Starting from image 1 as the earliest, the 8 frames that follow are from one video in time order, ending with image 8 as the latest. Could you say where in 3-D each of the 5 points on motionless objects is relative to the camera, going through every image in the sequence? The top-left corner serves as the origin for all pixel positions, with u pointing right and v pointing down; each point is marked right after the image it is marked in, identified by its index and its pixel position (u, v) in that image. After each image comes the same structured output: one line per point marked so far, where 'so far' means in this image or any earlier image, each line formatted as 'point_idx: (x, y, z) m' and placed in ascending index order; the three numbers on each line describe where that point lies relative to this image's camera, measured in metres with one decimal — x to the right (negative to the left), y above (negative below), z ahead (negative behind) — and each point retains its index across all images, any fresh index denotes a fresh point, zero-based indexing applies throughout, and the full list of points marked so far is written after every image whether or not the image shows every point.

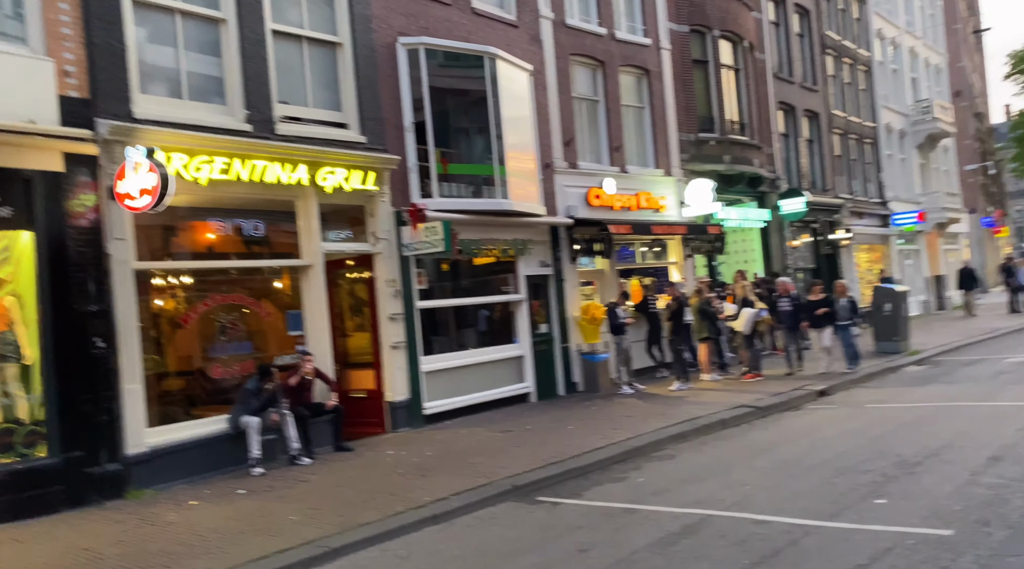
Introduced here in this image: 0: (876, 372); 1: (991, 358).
0: (+6.1, -1.4, +16.2) m
1: (+9.3, -1.2, +18.6) m
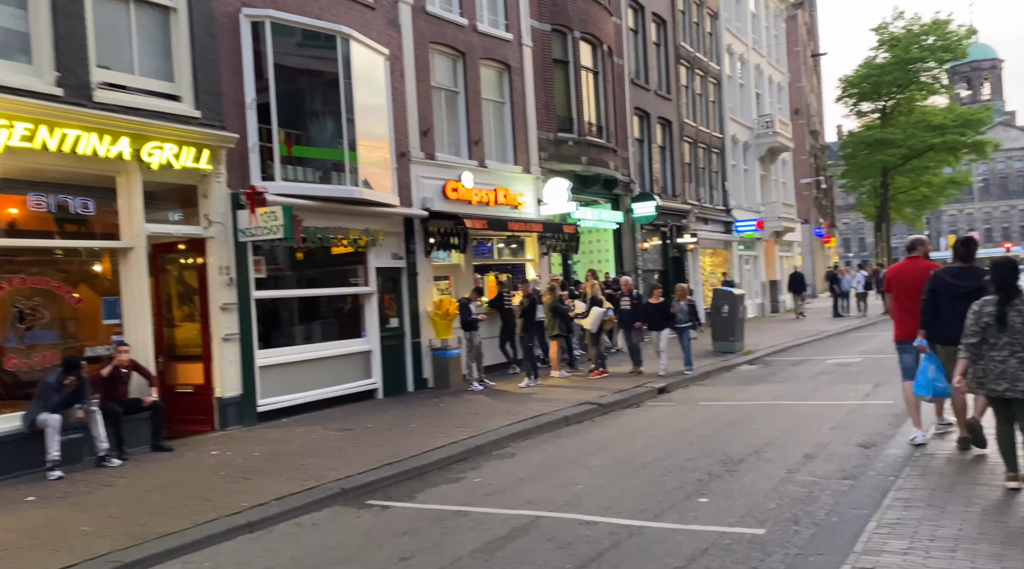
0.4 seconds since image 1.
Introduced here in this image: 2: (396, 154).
0: (+3.5, -1.5, +16.4) m
1: (+6.3, -1.5, +19.2) m
2: (-1.6, +1.8, +12.9) m
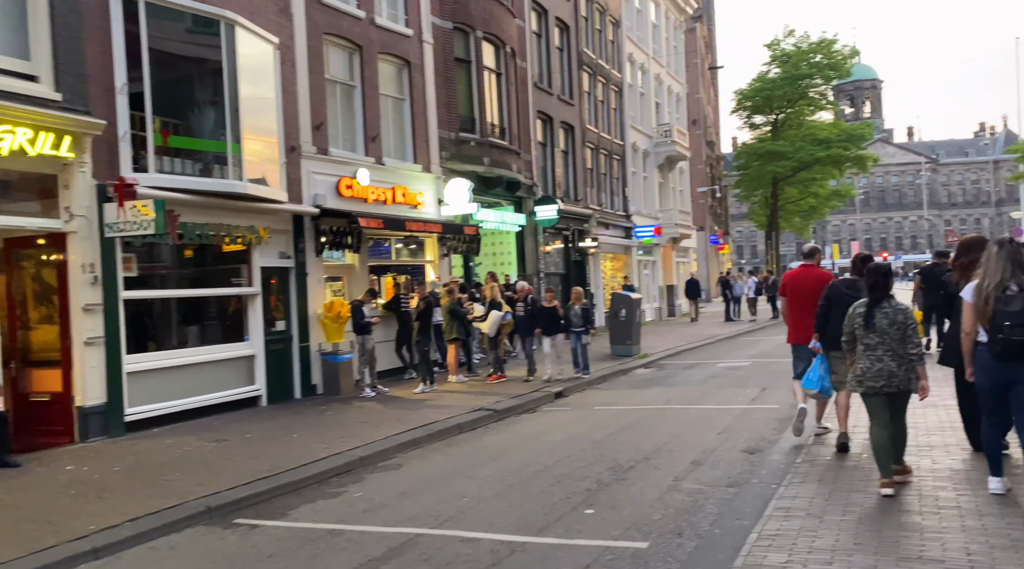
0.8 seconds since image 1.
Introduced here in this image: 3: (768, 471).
0: (+1.7, -1.6, +16.4) m
1: (+4.2, -1.6, +19.5) m
2: (-3.0, +1.8, +12.5) m
3: (+2.0, -1.5, +7.3) m
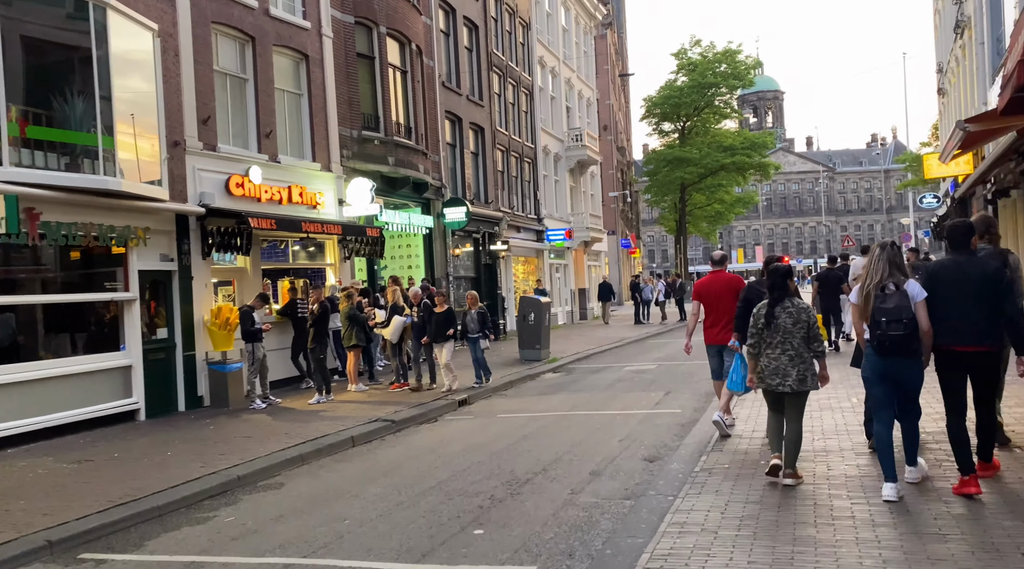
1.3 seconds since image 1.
0: (0.0, -1.7, +16.2) m
1: (+2.2, -1.7, +19.5) m
2: (-4.2, +1.8, +11.9) m
3: (+1.2, -1.5, +7.2) m
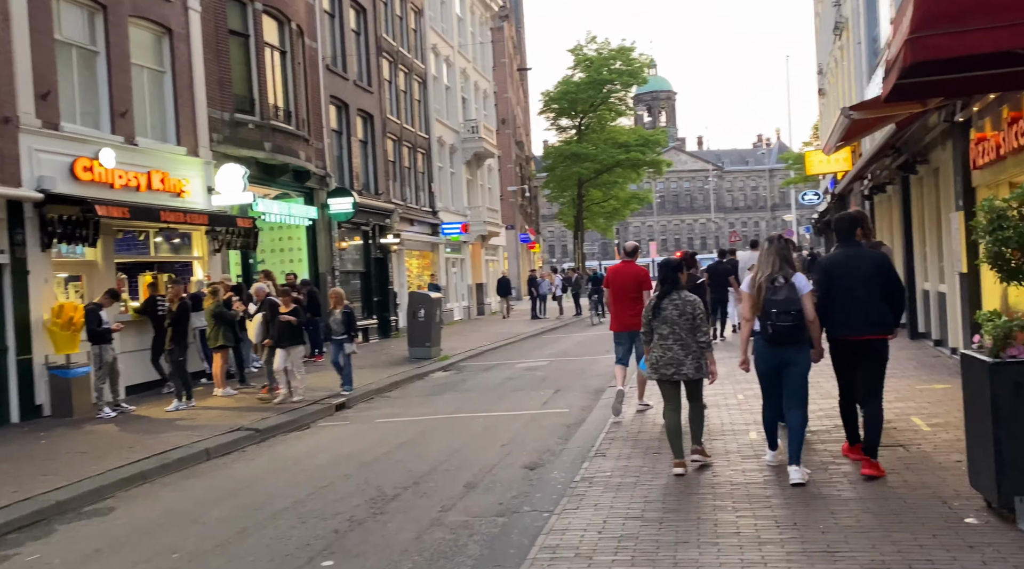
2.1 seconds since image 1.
0: (-1.9, -1.6, +15.6) m
1: (-0.1, -1.6, +19.1) m
2: (-5.6, +1.8, +10.8) m
3: (+0.2, -1.5, +6.7) m
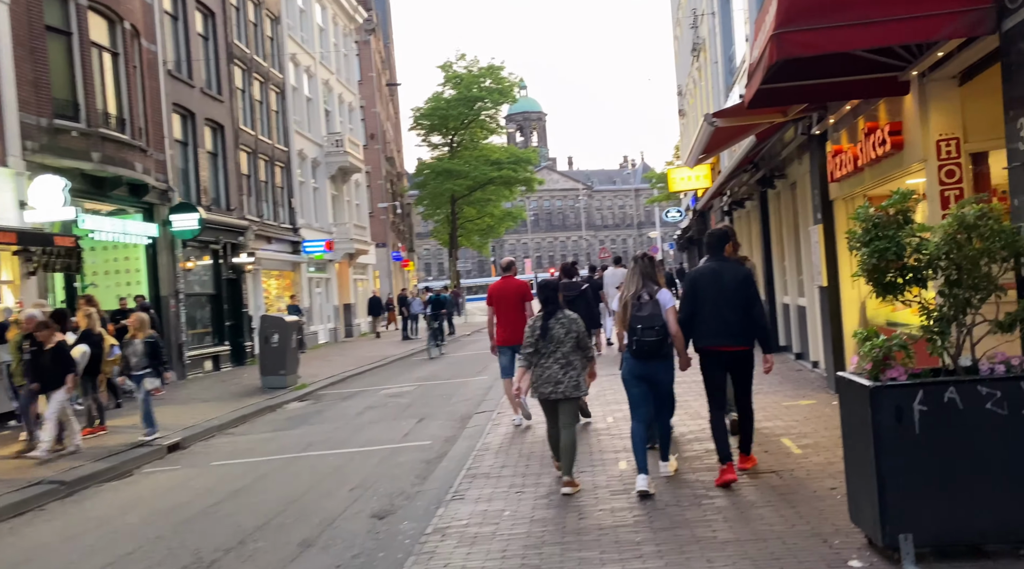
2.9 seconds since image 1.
0: (-4.0, -1.9, +14.4) m
1: (-2.7, -2.0, +18.1) m
2: (-7.1, +1.5, +9.1) m
3: (-0.7, -1.7, +5.9) m
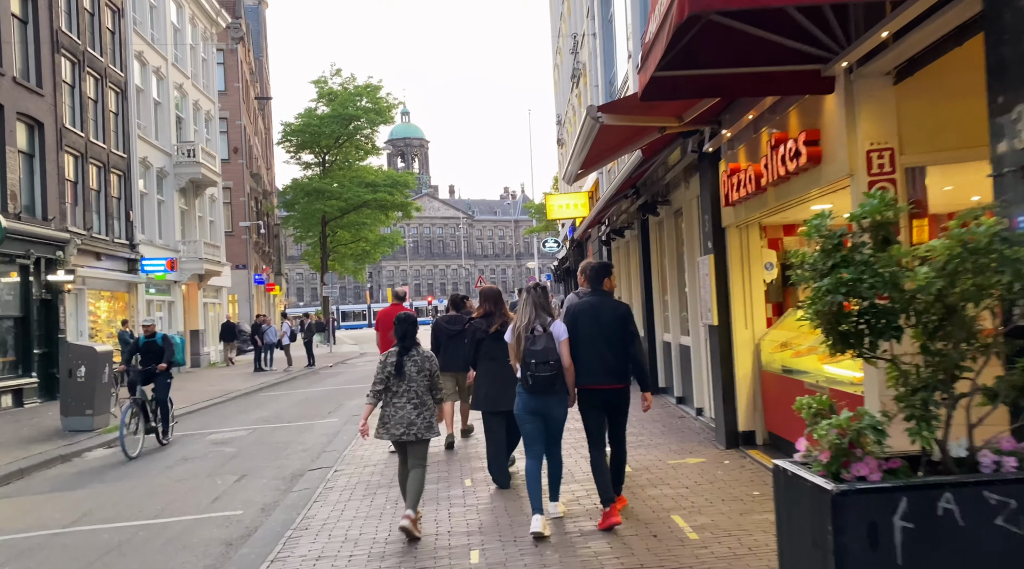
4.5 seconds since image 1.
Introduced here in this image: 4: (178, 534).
0: (-6.0, -2.2, +11.7) m
1: (-5.2, -2.4, +15.6) m
2: (-8.3, +1.5, +6.3) m
3: (-1.6, -1.8, +3.8) m
4: (-2.9, -2.1, +8.4) m
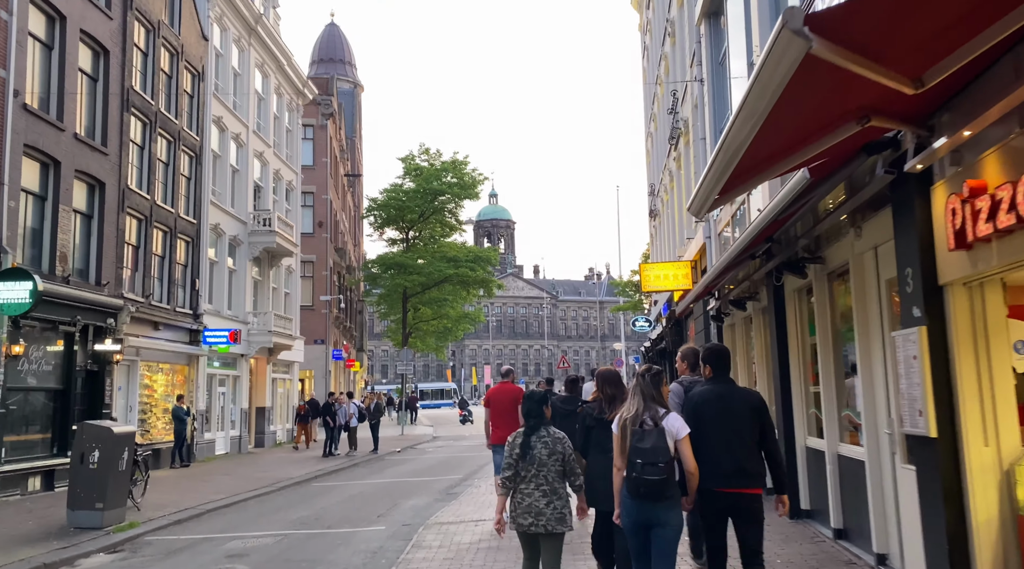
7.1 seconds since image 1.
0: (-5.1, -2.8, +9.0) m
1: (-4.0, -3.4, +12.7) m
2: (-7.9, +1.4, +4.0) m
3: (-1.5, -1.8, +0.7) m
4: (-2.3, -2.5, +5.4) m
